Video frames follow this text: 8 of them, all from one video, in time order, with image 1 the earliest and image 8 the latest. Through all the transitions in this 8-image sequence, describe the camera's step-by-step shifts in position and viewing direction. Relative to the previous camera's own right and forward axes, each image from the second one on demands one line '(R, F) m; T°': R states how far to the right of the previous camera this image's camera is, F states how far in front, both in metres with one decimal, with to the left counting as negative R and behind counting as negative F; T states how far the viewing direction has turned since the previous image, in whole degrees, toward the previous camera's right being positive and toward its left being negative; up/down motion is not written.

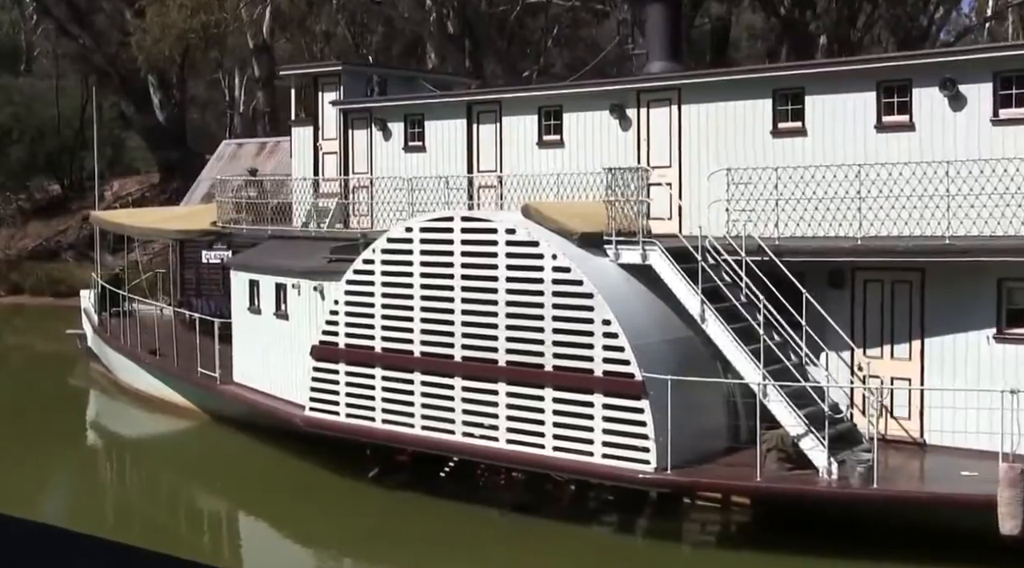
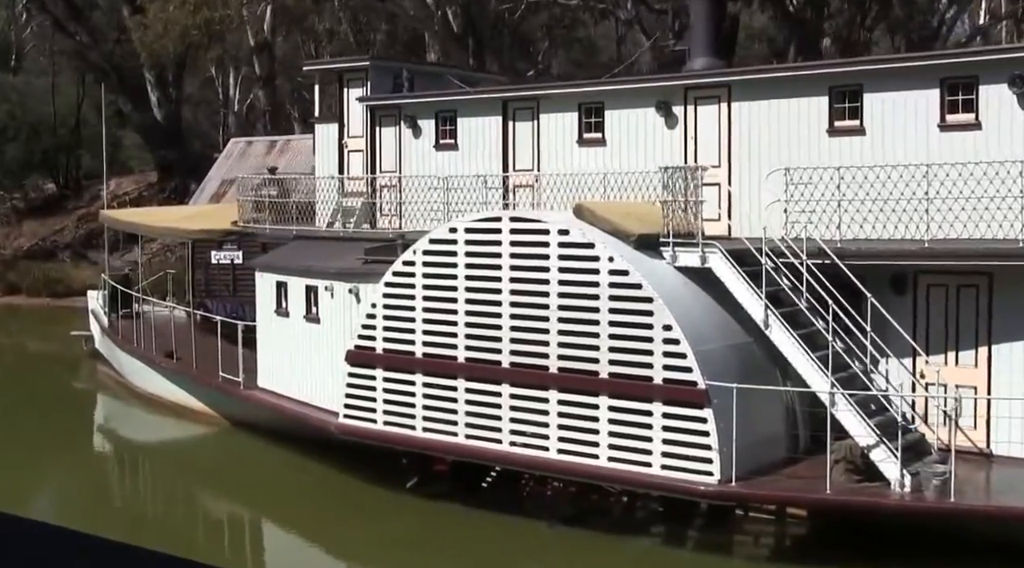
(-0.8, +0.6) m; +1°
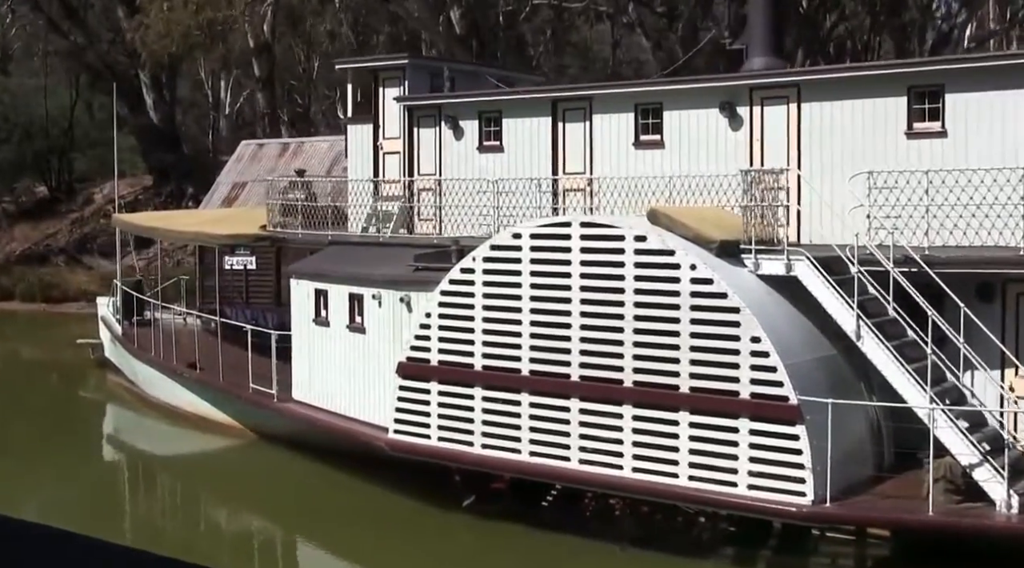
(-1.0, +0.8) m; +1°
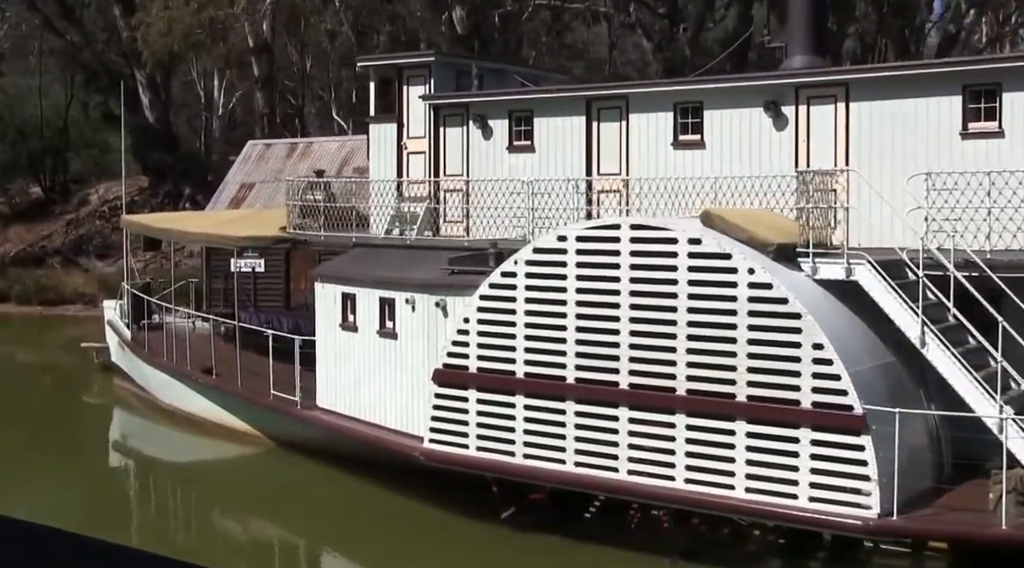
(-0.7, +0.5) m; +1°
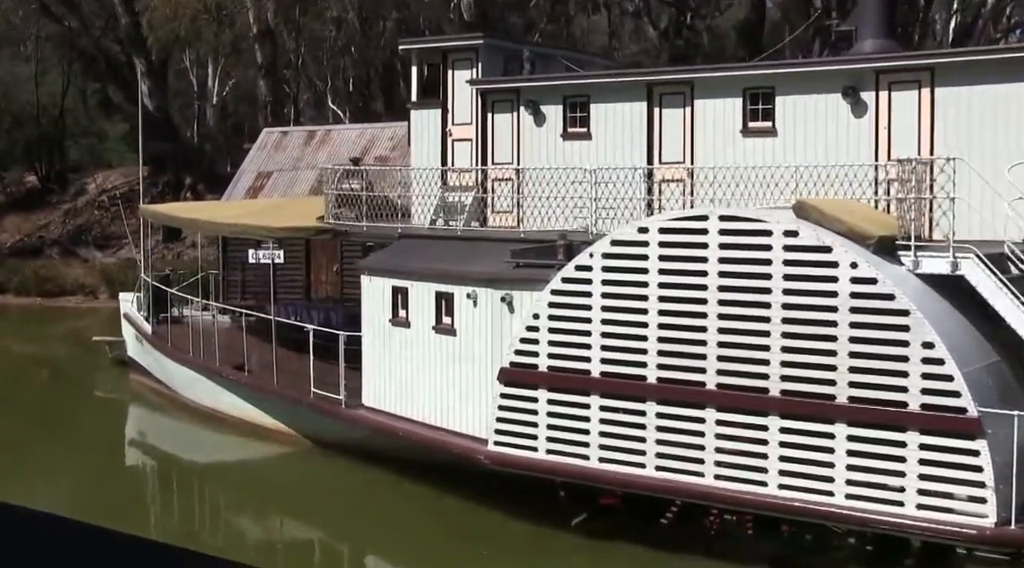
(-1.0, +0.8) m; +1°
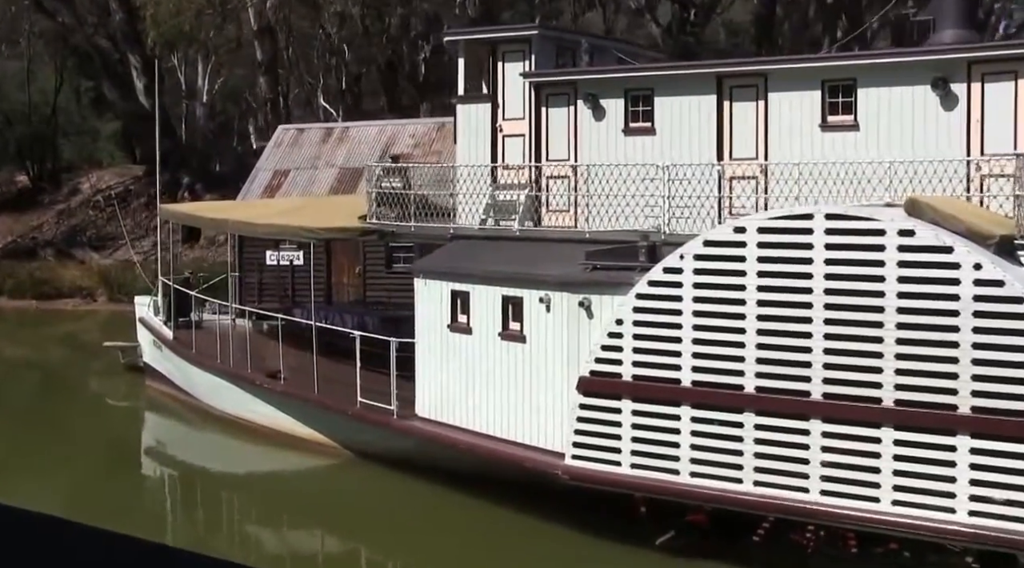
(-1.1, +0.9) m; +1°
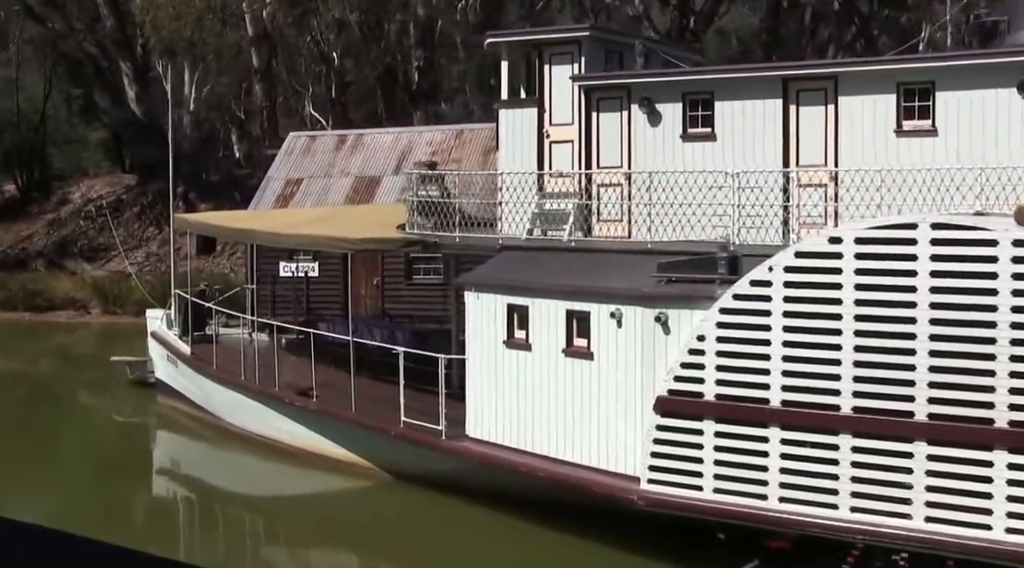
(-1.0, +0.8) m; +1°
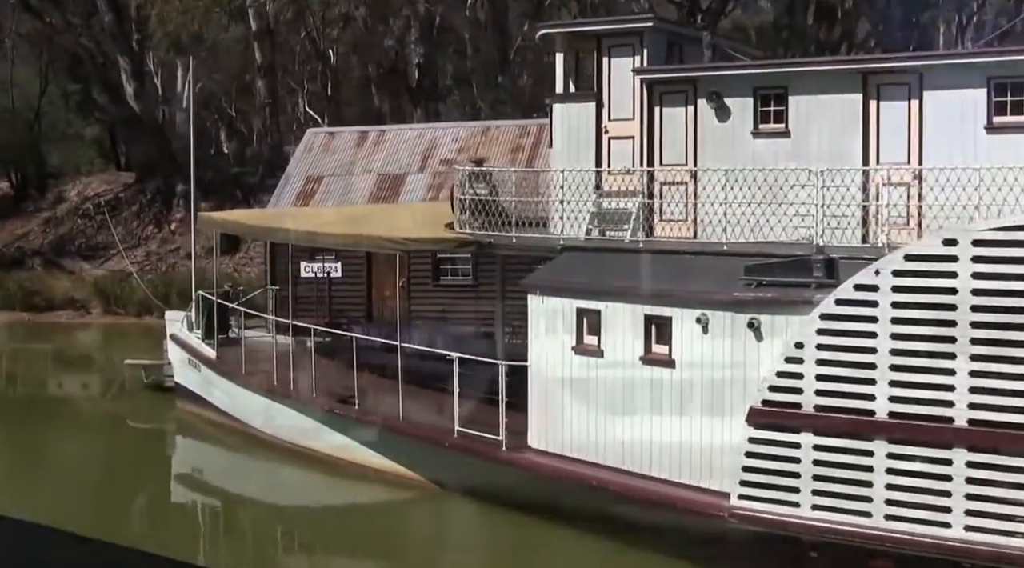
(-1.0, +0.8) m; +1°
